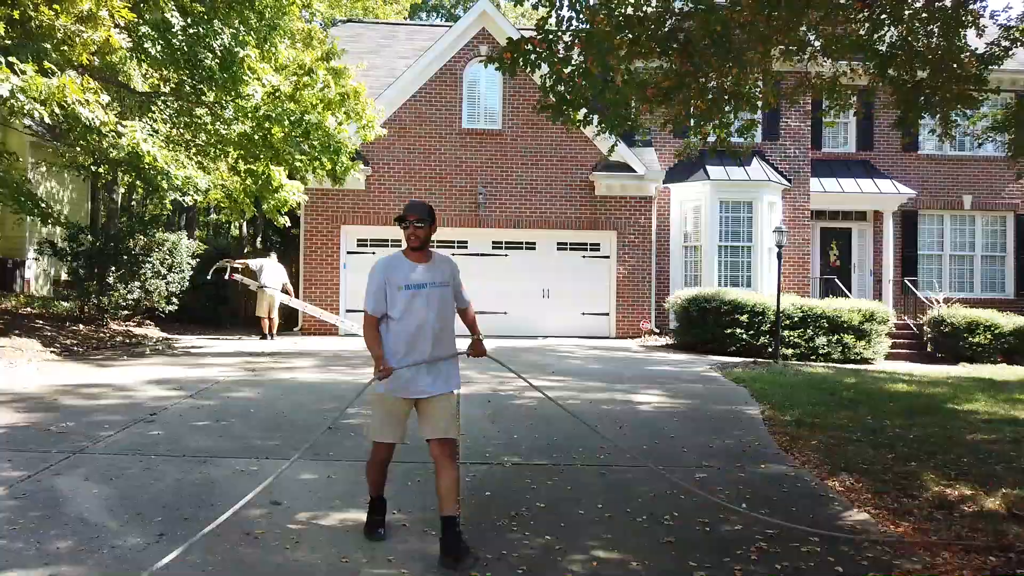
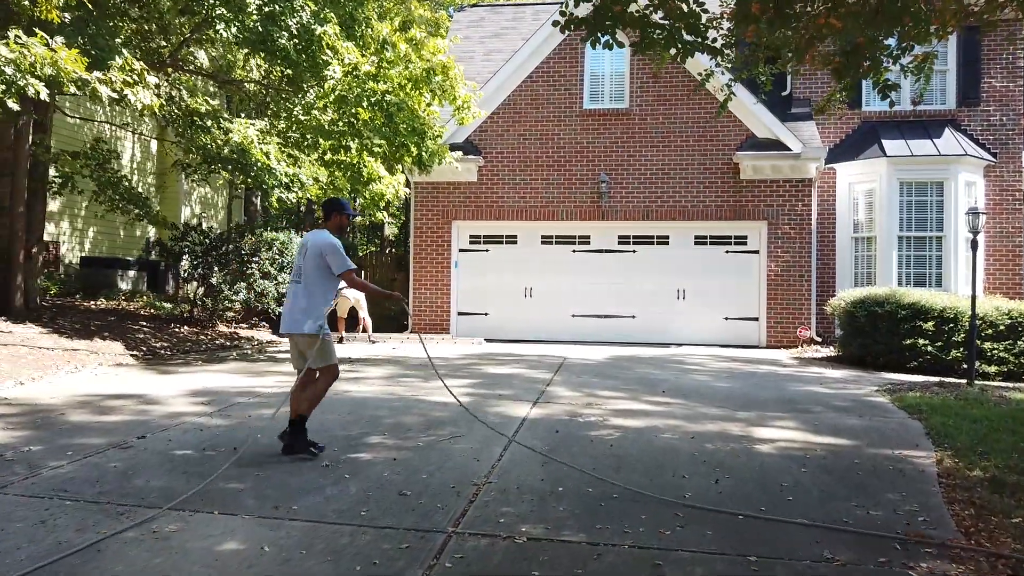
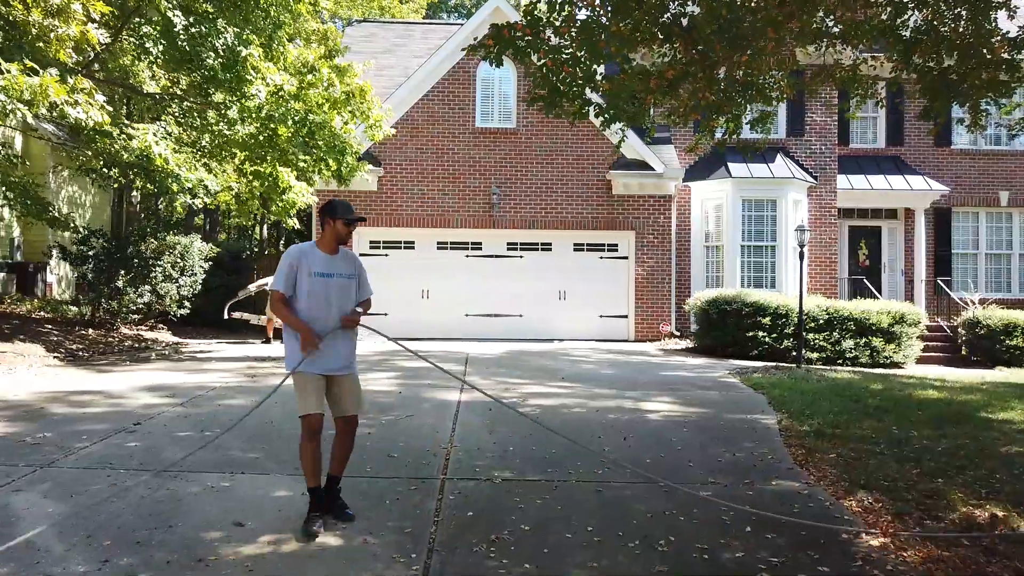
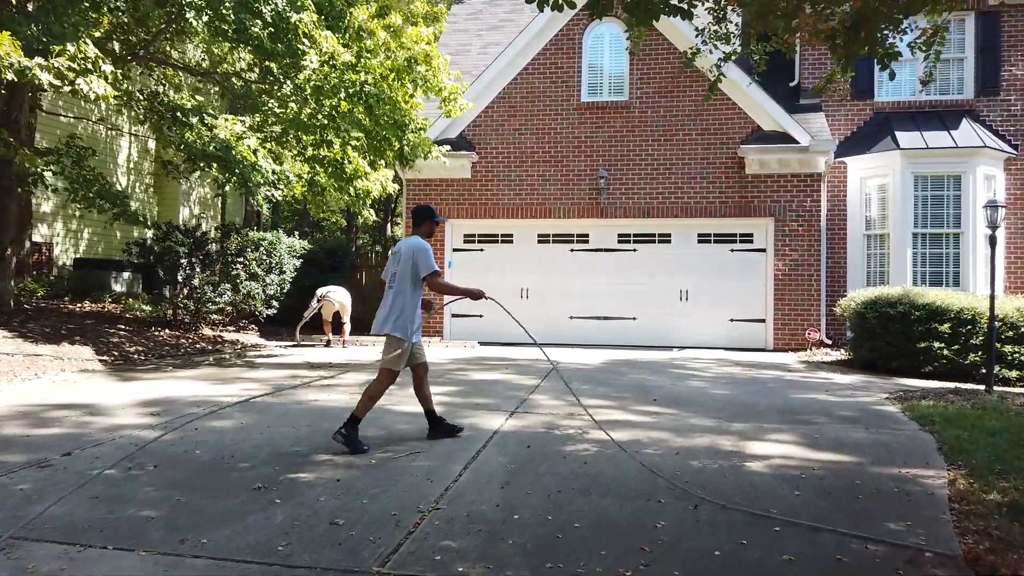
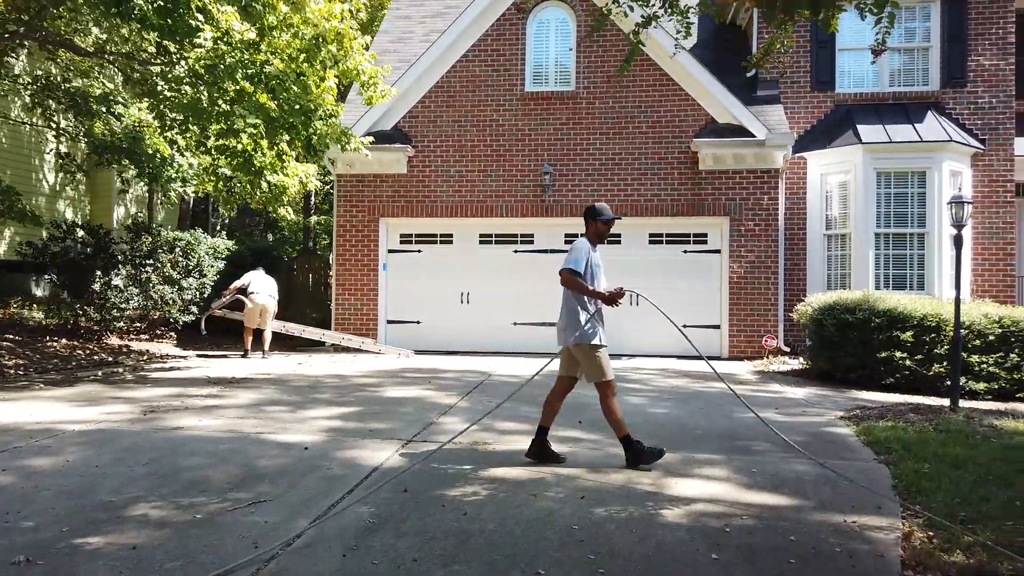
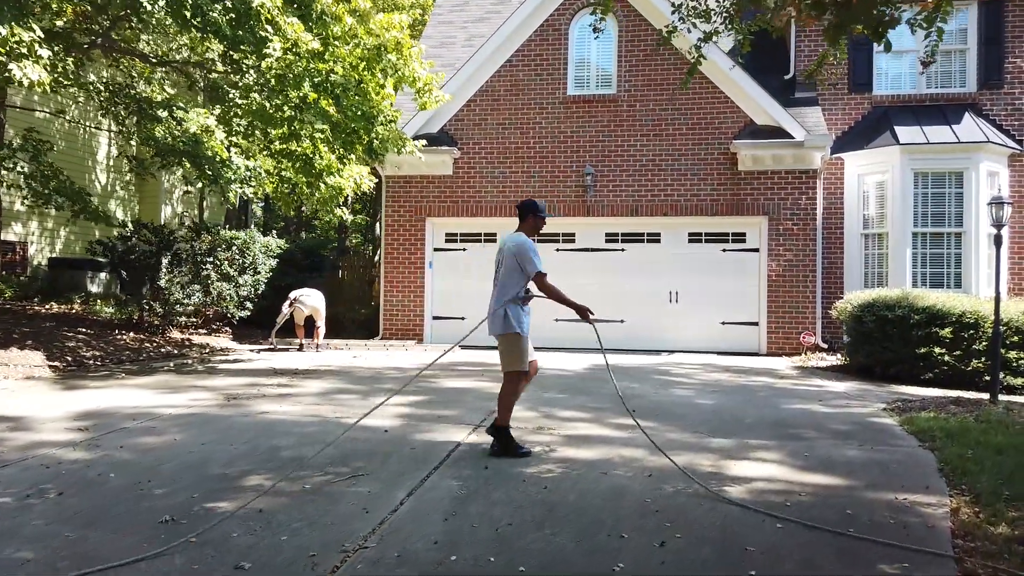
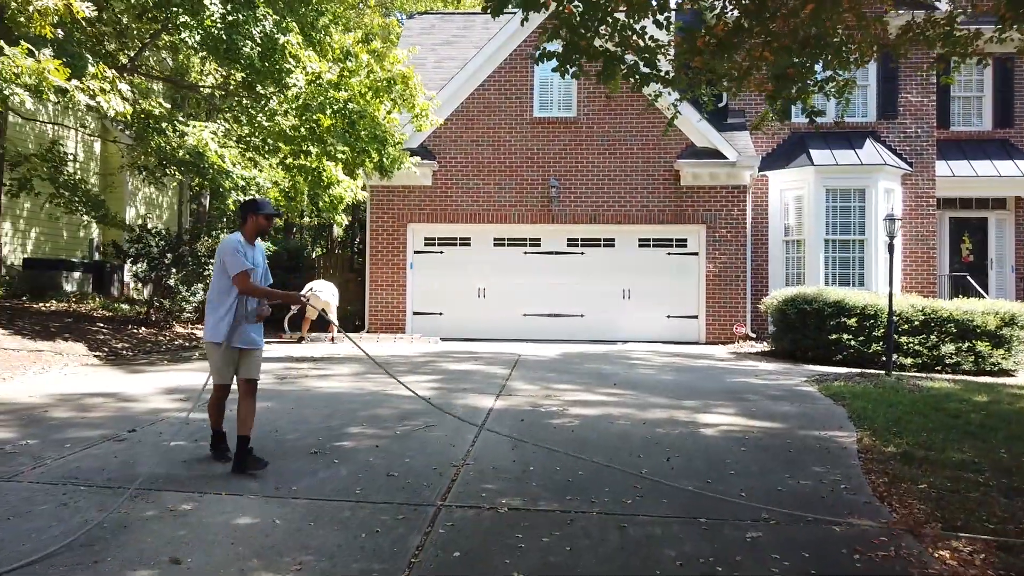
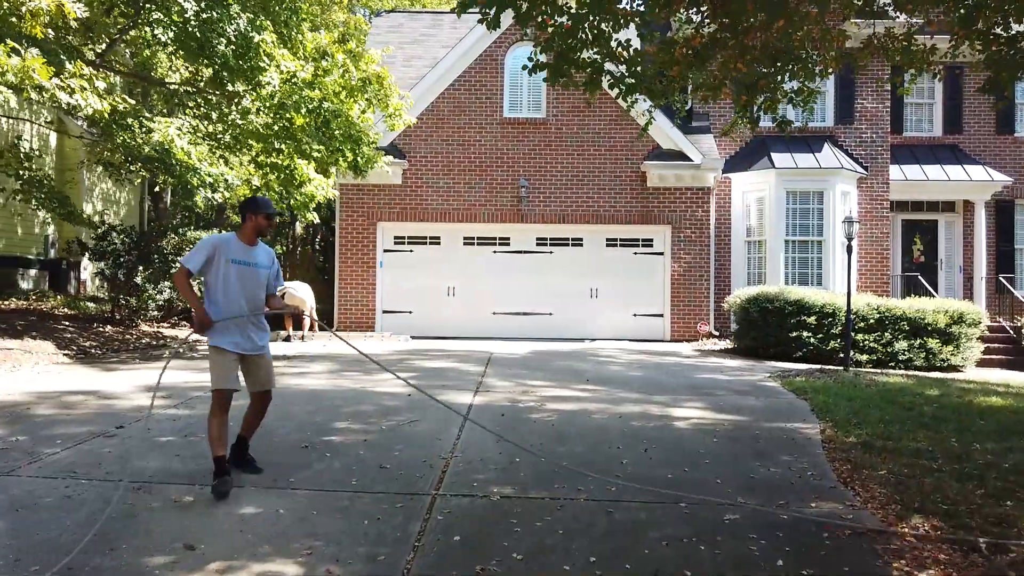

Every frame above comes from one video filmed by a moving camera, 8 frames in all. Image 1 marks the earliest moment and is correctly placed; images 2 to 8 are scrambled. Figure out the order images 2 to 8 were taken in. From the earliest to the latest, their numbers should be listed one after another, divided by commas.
3, 8, 7, 2, 4, 6, 5
